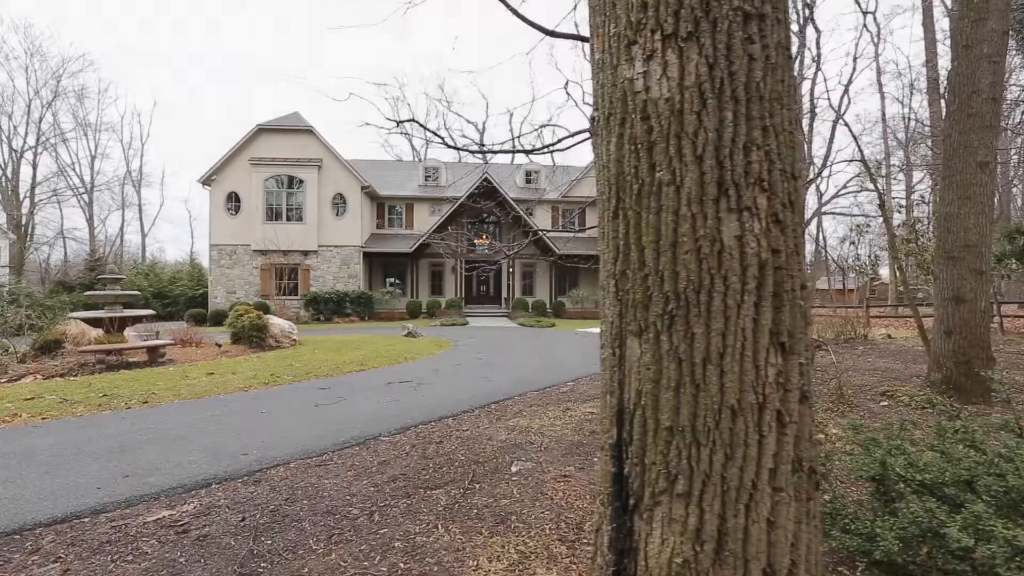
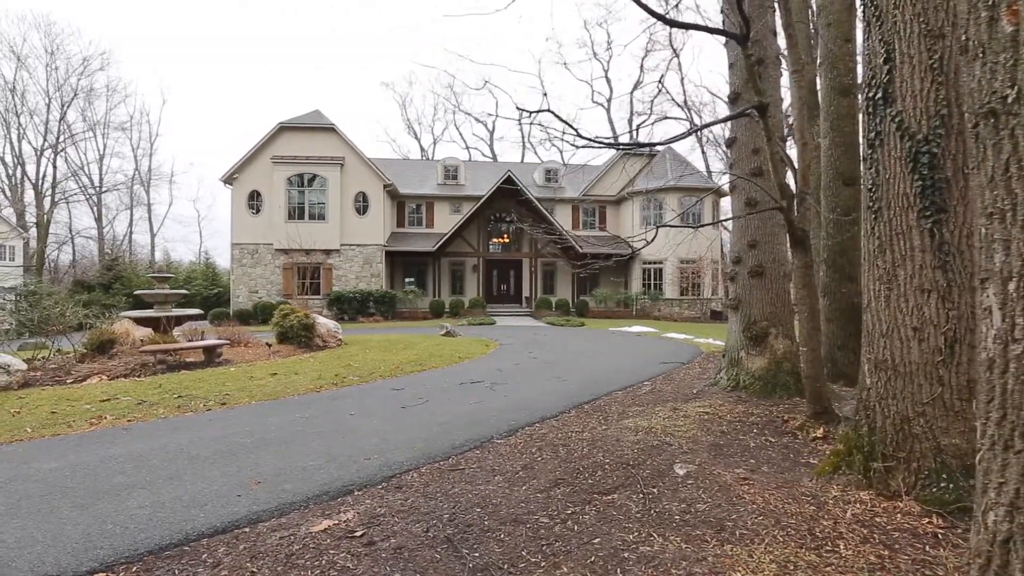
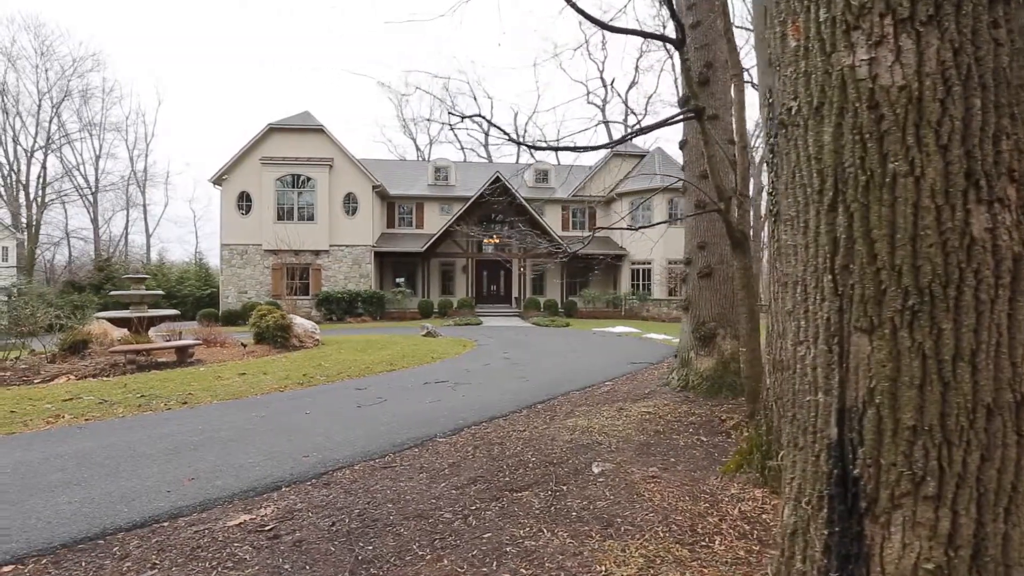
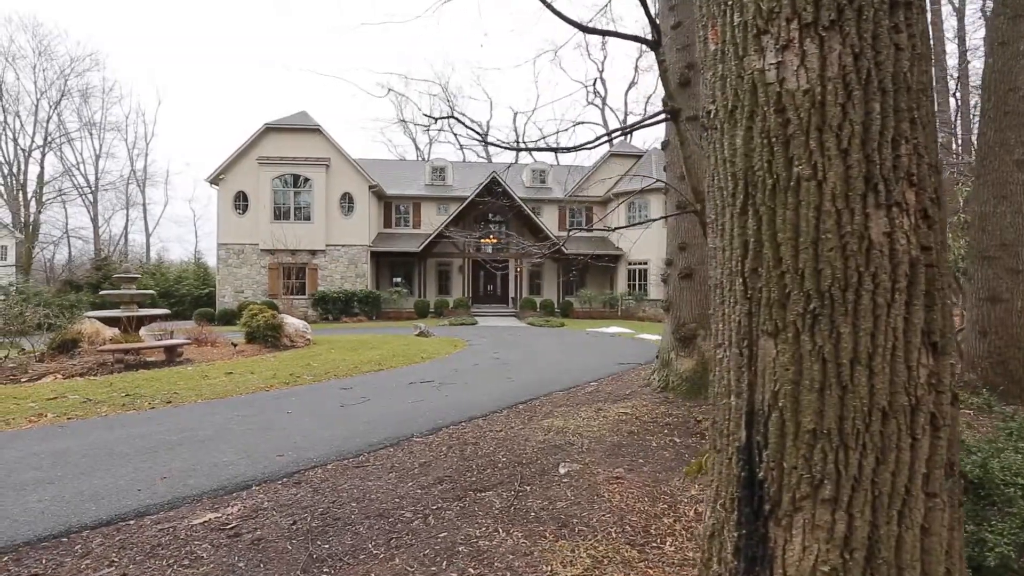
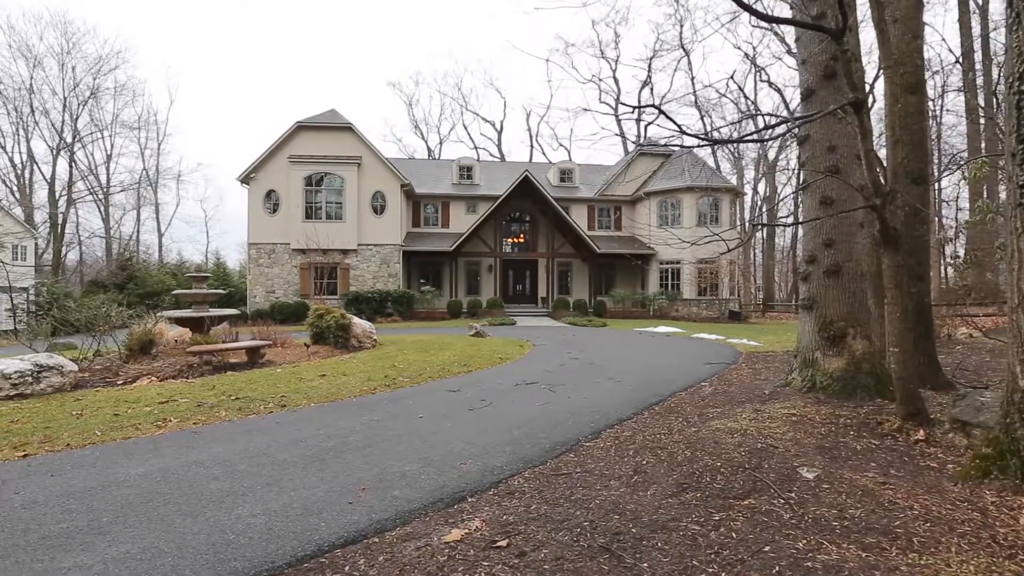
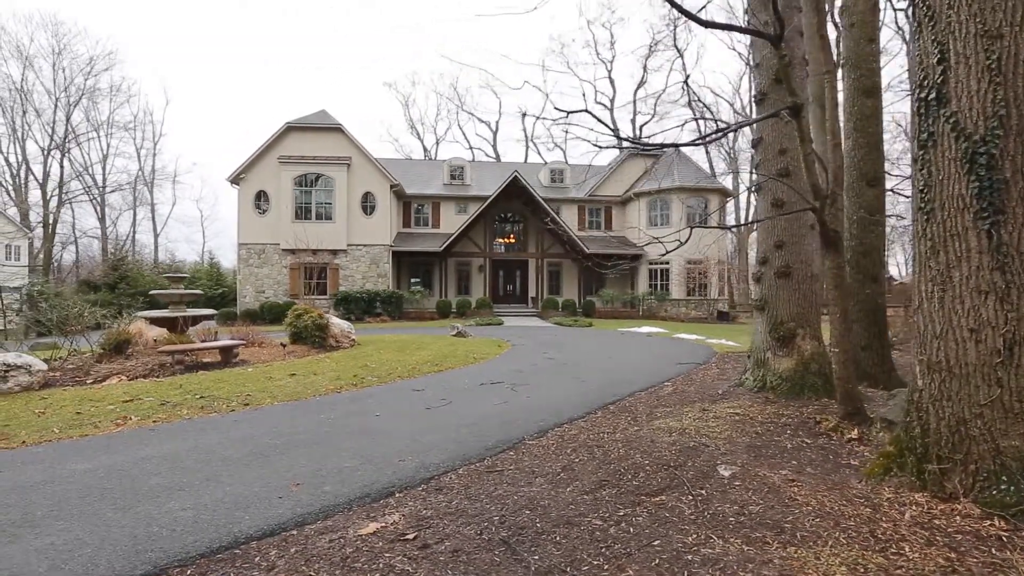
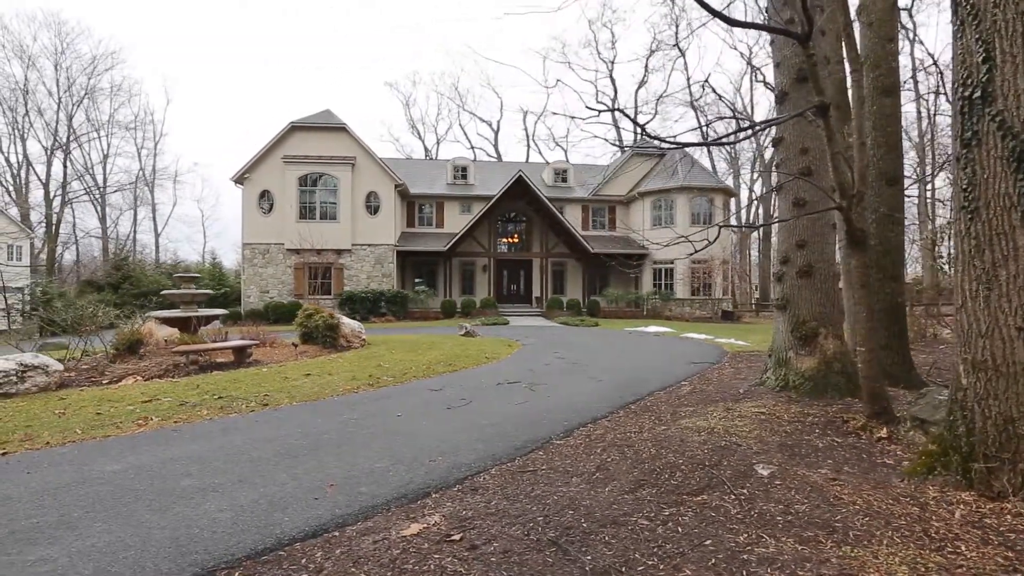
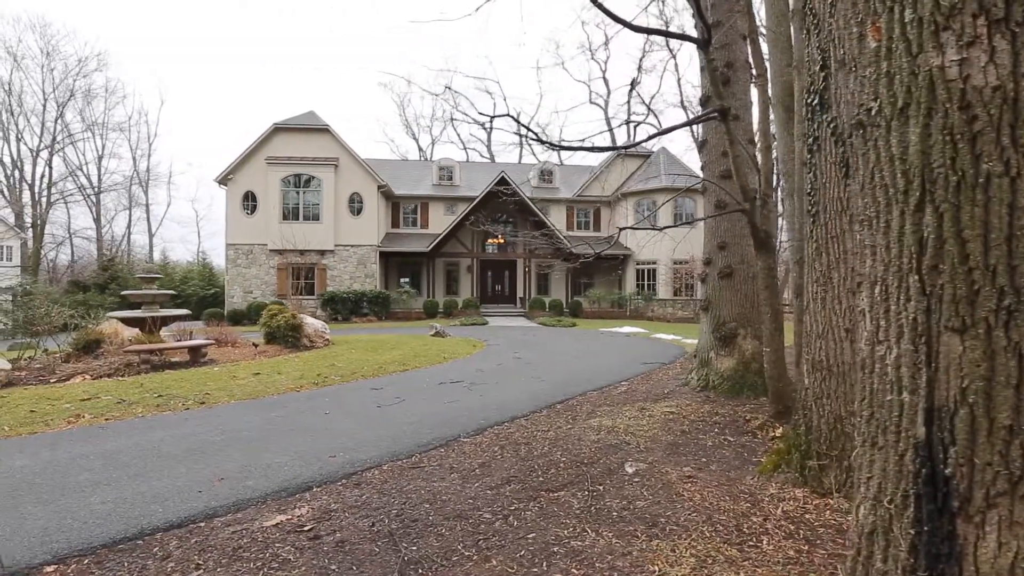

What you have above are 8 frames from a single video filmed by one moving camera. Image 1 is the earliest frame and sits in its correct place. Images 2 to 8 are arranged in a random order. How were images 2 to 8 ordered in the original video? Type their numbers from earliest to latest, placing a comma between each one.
4, 3, 8, 2, 6, 7, 5
